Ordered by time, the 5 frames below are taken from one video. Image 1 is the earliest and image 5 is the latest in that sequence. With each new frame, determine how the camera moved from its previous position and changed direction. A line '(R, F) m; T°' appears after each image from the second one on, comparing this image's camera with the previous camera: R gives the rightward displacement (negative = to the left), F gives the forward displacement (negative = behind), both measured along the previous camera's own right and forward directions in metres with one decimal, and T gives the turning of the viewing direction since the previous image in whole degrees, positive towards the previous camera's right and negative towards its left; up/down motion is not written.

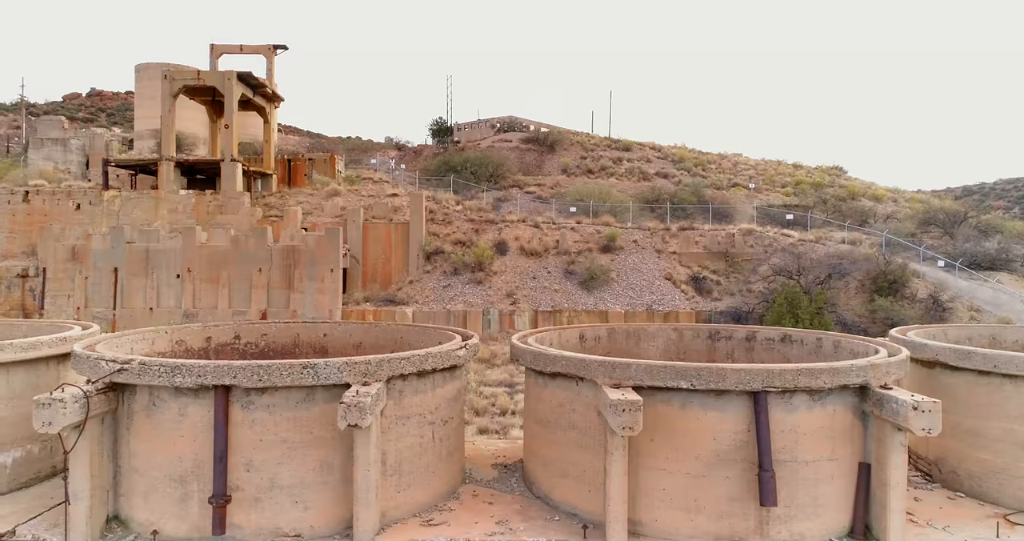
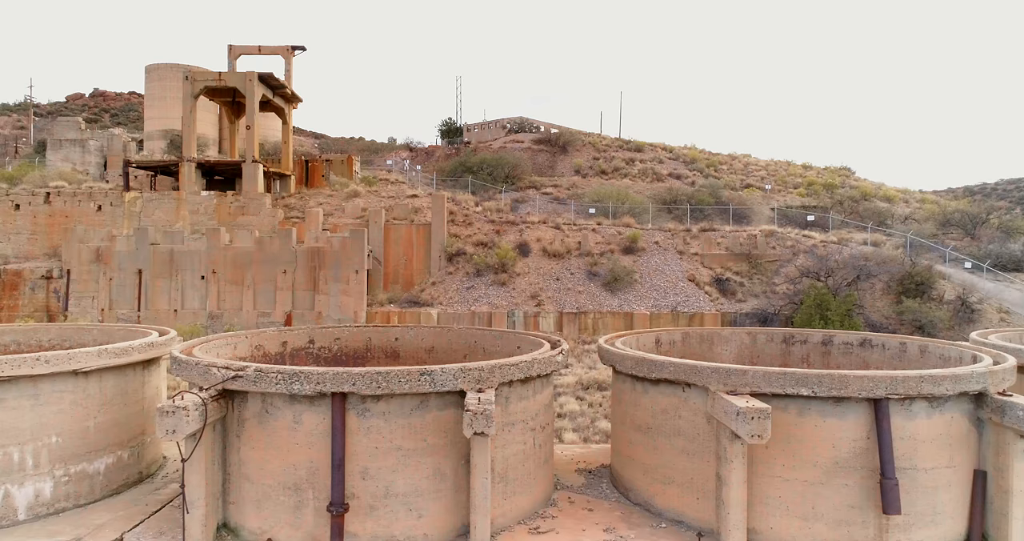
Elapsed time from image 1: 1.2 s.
(-1.1, 0.0) m; 0°
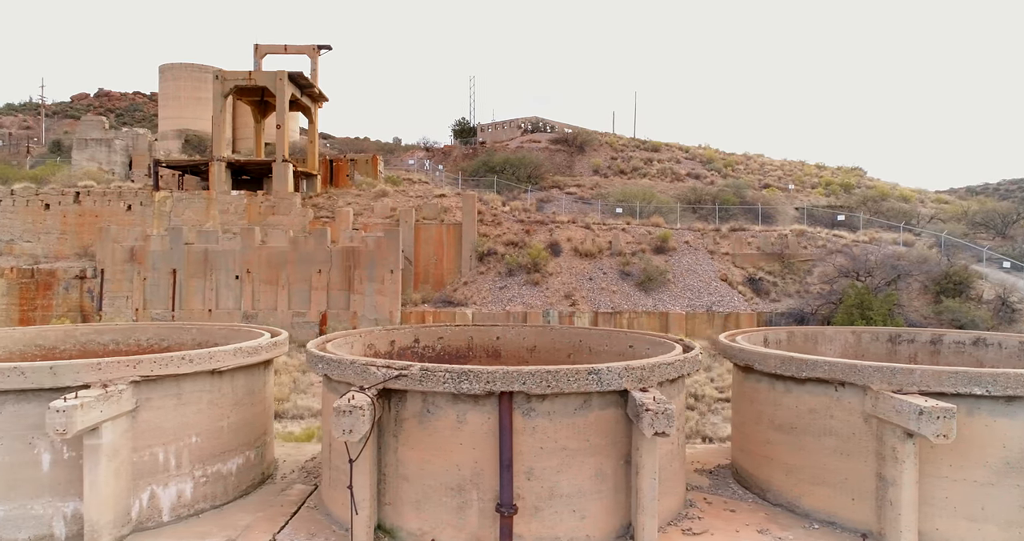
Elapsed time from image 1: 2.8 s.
(-1.6, +0.1) m; 0°
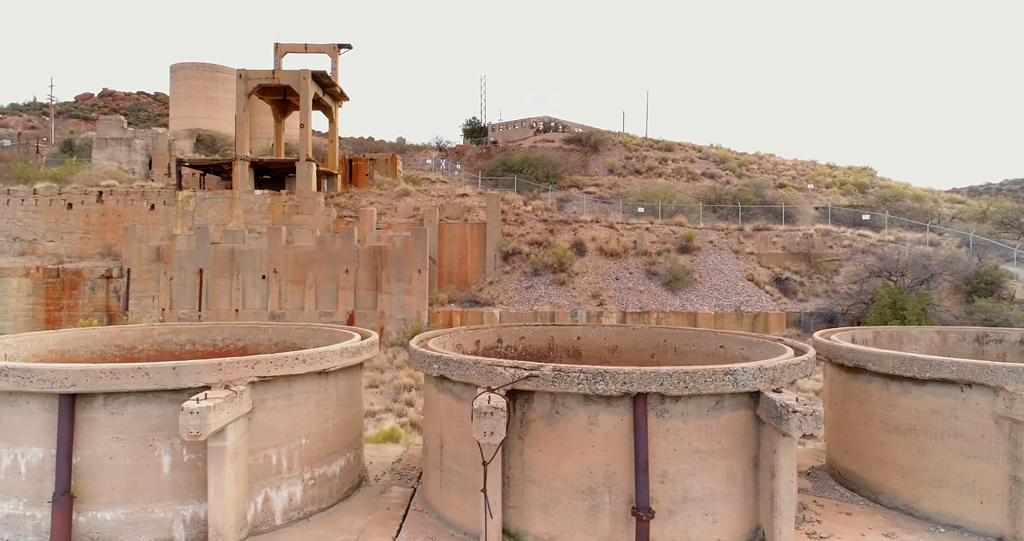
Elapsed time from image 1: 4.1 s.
(-1.2, +0.1) m; 0°
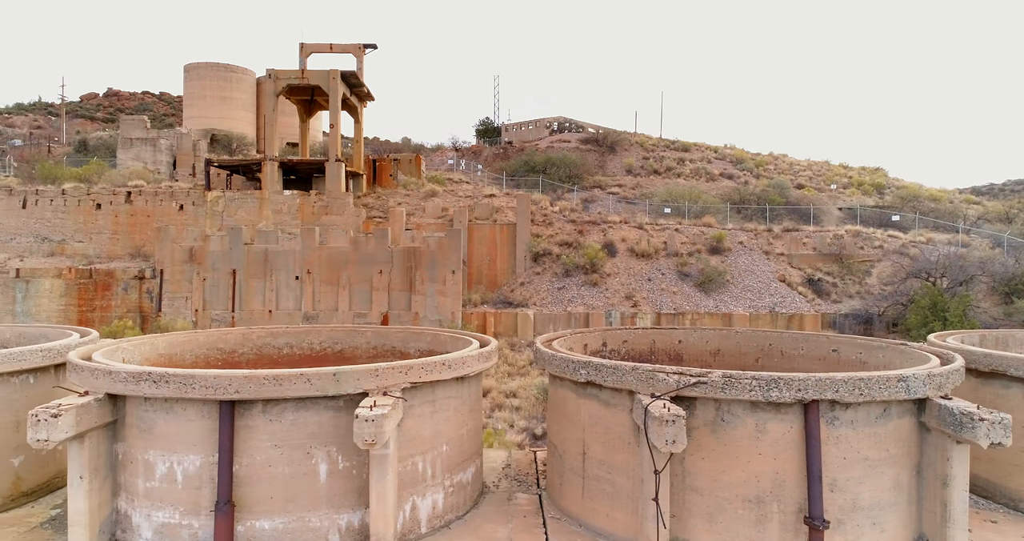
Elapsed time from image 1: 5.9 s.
(-1.5, +0.1) m; 0°
